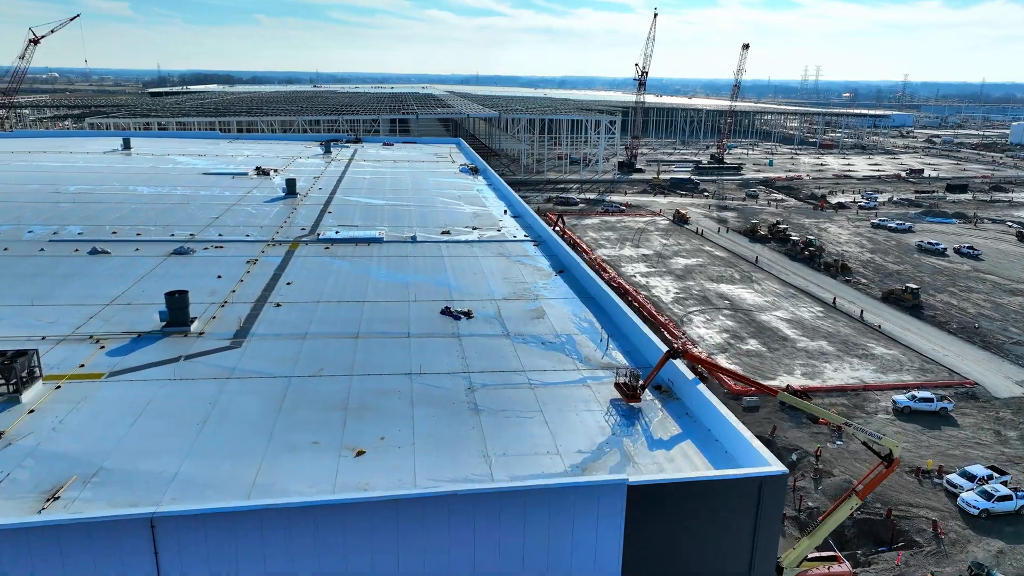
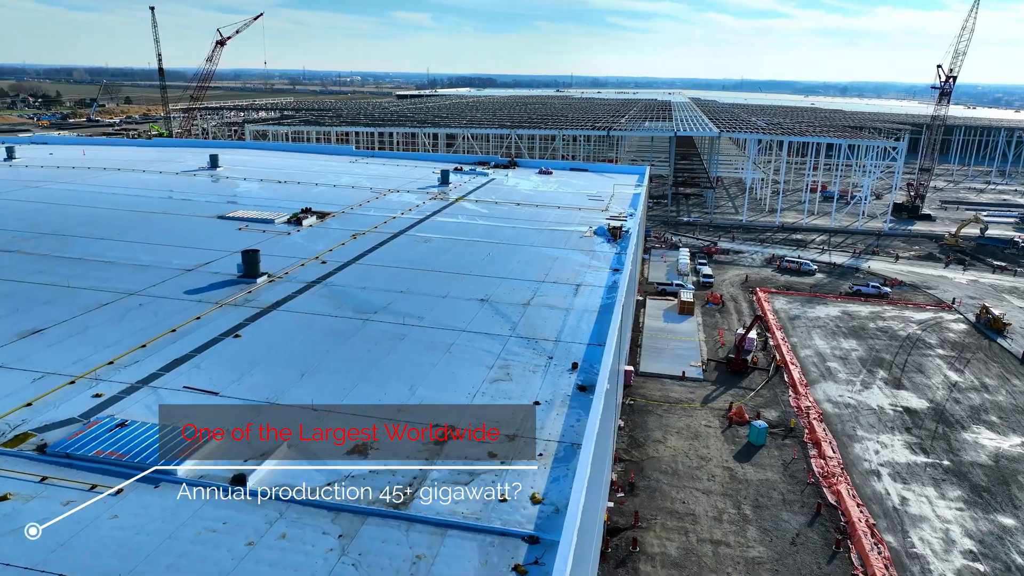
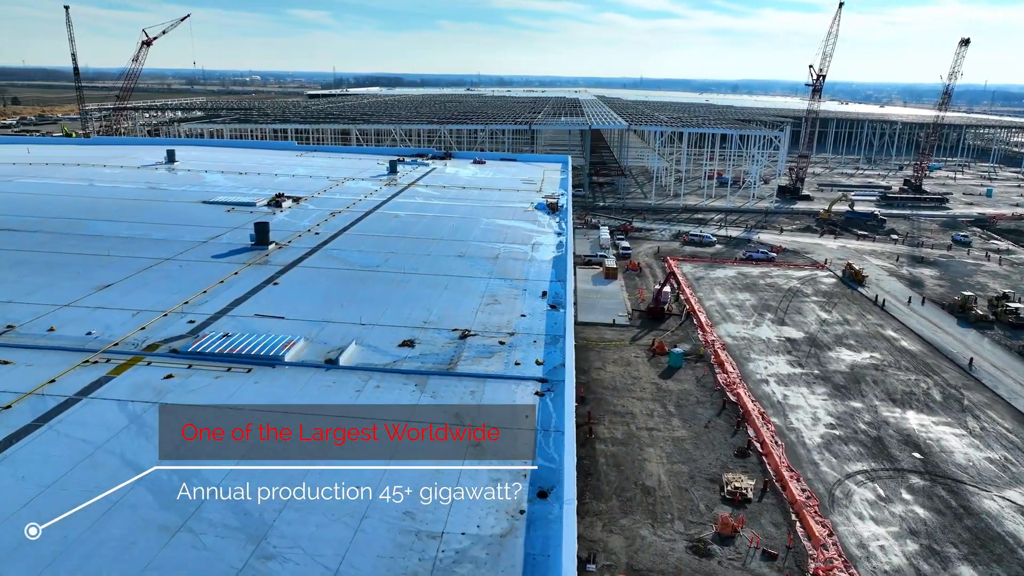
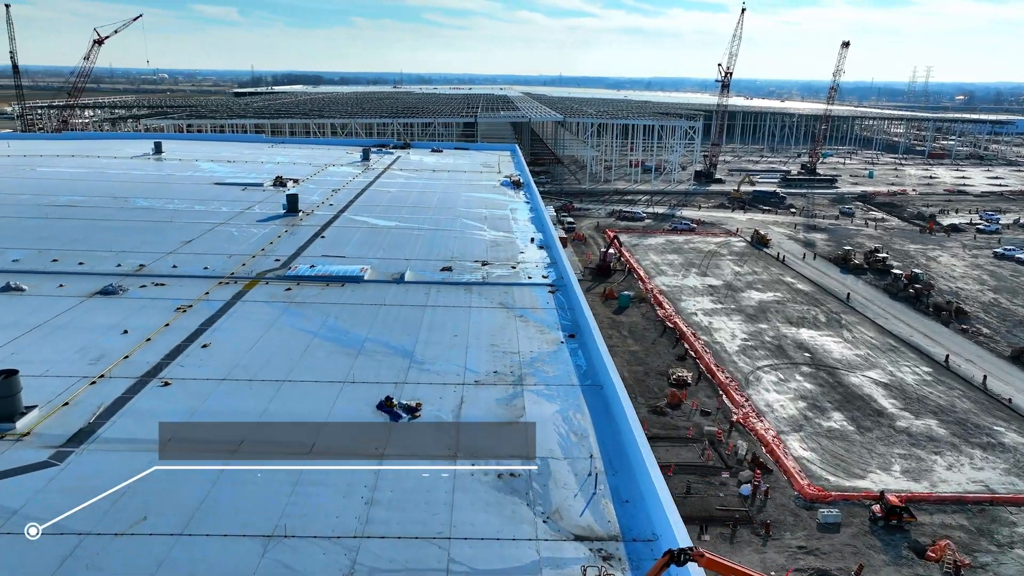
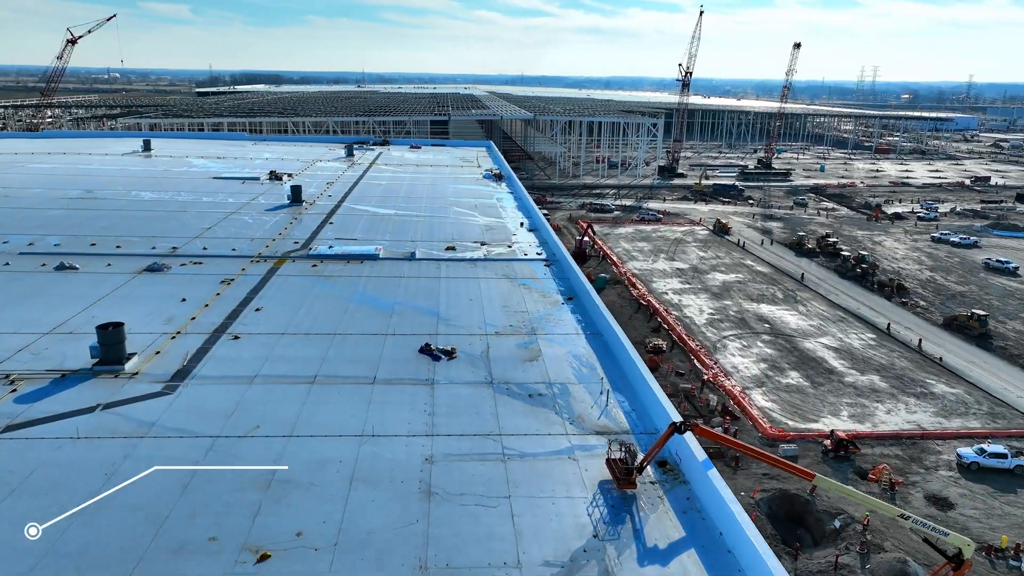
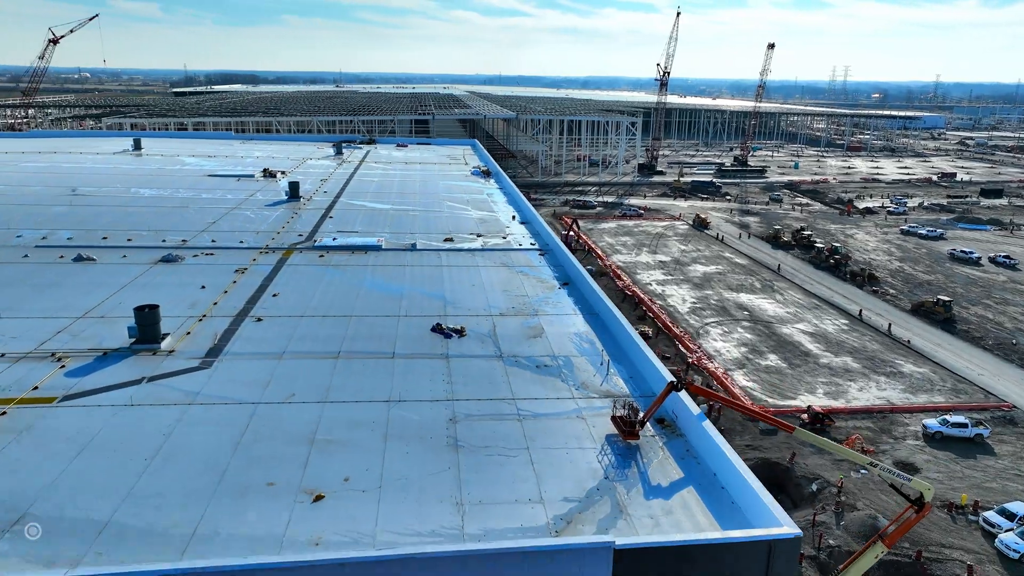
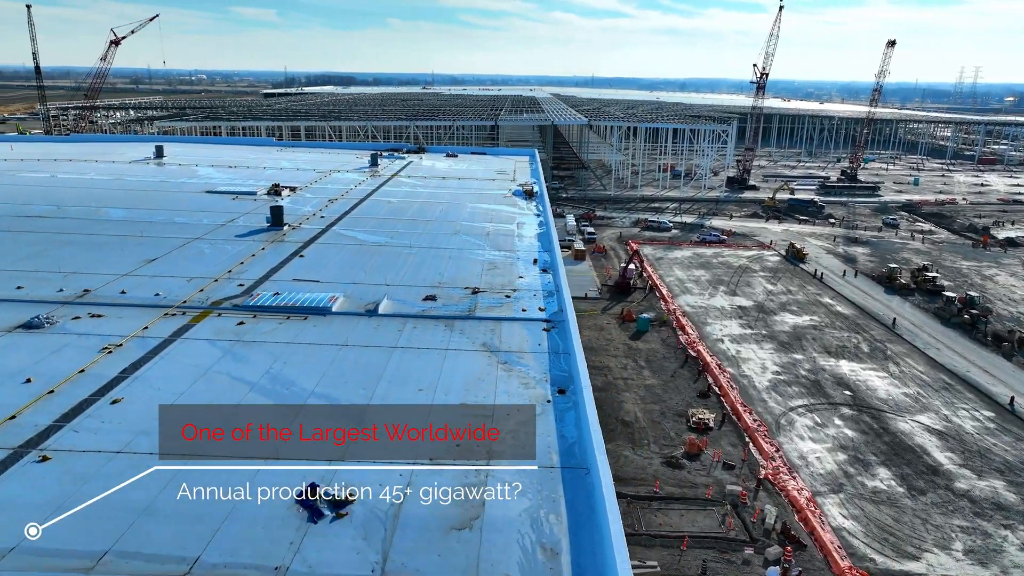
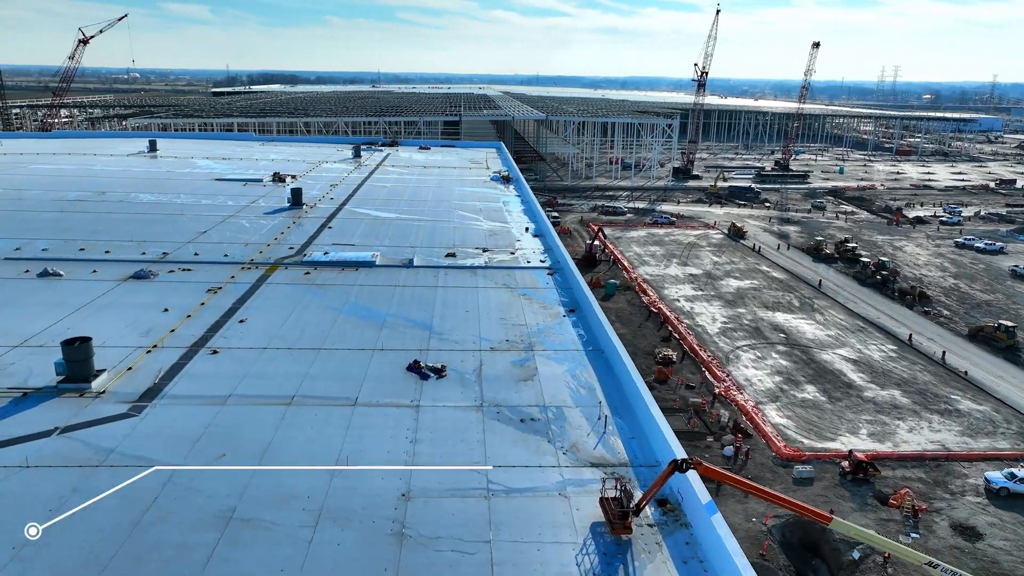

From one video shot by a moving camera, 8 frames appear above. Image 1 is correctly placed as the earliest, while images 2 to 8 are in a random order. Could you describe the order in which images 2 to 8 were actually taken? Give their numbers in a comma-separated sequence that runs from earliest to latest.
6, 5, 8, 4, 7, 3, 2
